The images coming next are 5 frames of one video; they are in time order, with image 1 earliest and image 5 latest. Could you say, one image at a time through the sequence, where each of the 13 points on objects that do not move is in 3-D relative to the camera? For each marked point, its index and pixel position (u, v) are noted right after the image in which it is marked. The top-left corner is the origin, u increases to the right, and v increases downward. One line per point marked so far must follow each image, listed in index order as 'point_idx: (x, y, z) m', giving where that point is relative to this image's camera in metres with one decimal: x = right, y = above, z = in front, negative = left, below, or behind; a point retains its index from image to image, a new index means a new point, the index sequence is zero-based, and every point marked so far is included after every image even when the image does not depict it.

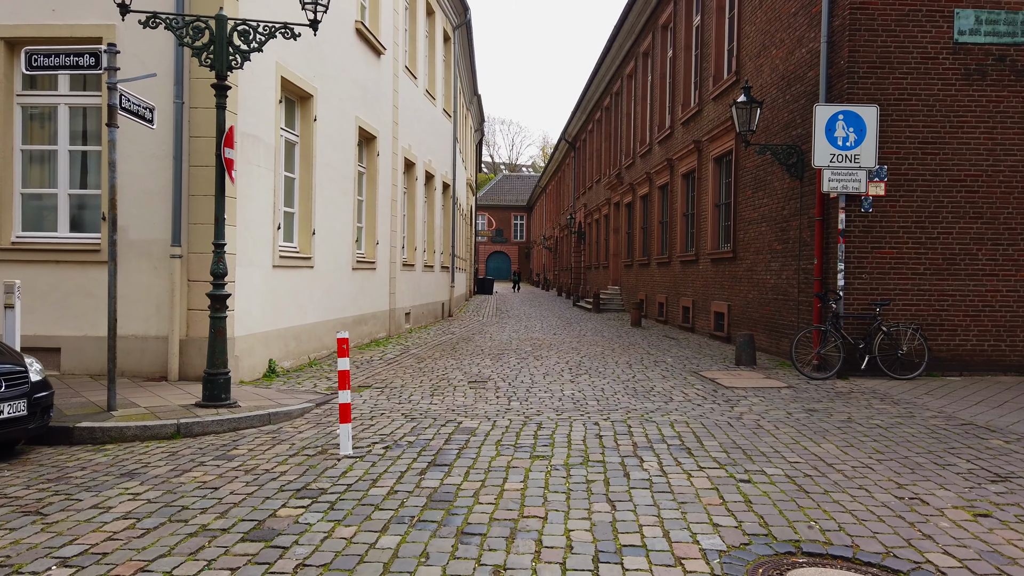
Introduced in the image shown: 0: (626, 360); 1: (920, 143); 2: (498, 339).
0: (+1.7, -1.1, +11.2) m
1: (+5.3, +1.9, +9.6) m
2: (-0.3, -1.0, +15.0) m
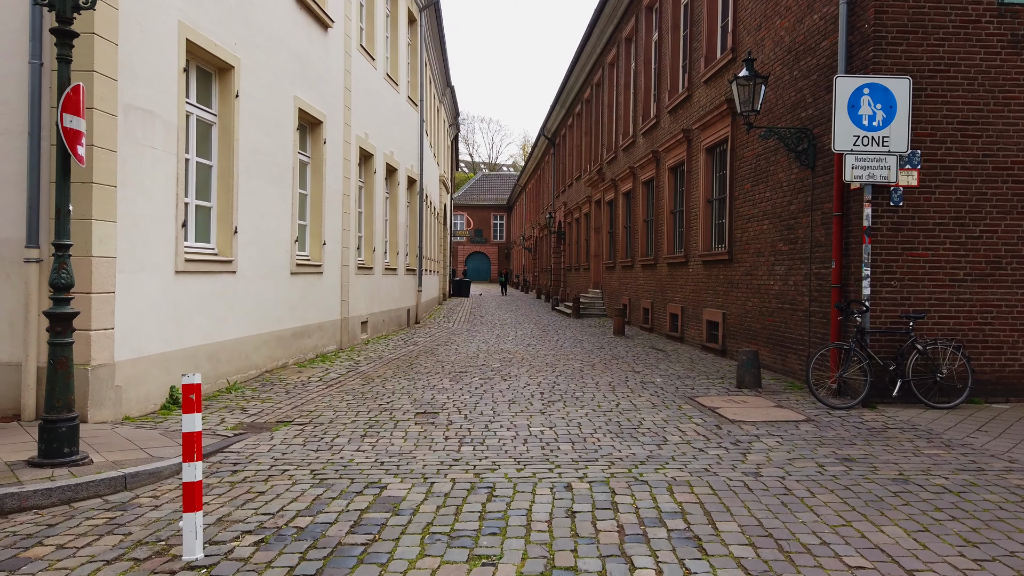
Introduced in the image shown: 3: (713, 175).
0: (+1.2, -1.2, +9.6) m
1: (+4.8, +1.8, +8.0) m
2: (-0.8, -1.2, +13.2) m
3: (+3.6, +2.0, +13.4) m
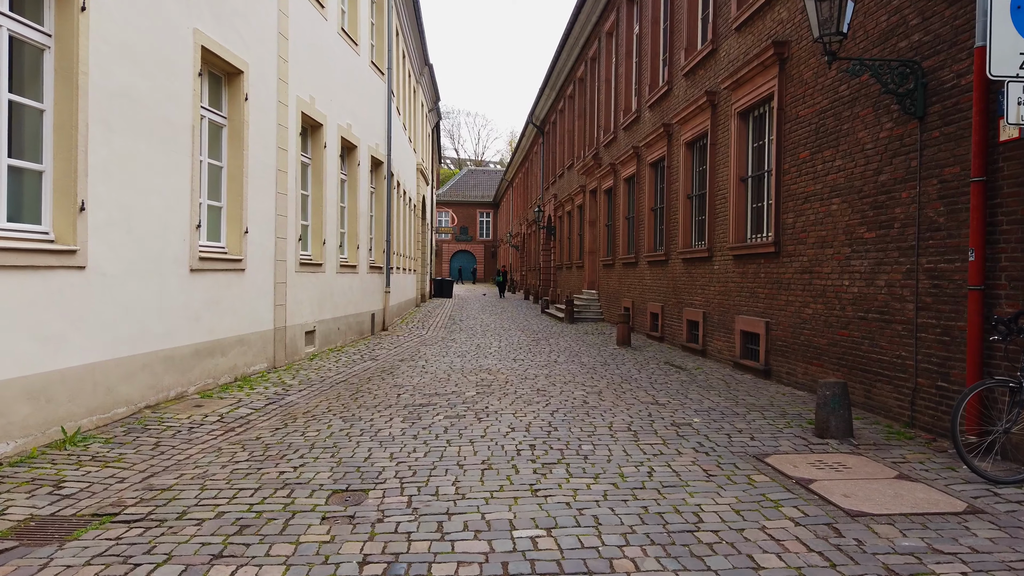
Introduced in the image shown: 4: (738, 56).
0: (+1.0, -1.2, +6.7) m
1: (+4.6, +1.8, +5.2) m
2: (-1.1, -1.2, +10.3) m
3: (+3.4, +2.0, +10.6) m
4: (+3.2, +3.3, +10.6) m
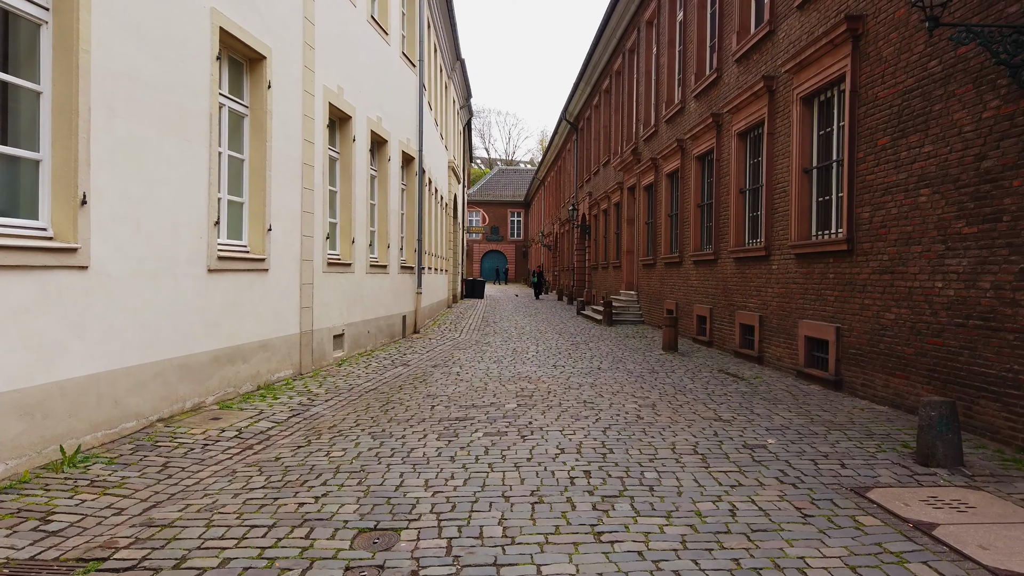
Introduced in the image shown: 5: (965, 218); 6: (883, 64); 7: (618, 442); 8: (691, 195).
0: (+1.4, -1.3, +5.9) m
1: (+5.0, +1.7, +4.2) m
2: (-0.6, -1.2, +9.6) m
3: (+3.9, +2.0, +9.7) m
4: (+3.8, +3.3, +9.7) m
5: (+3.9, +0.6, +6.3) m
6: (+3.8, +2.3, +7.7) m
7: (+0.9, -1.3, +6.1) m
8: (+3.6, +1.9, +14.9) m
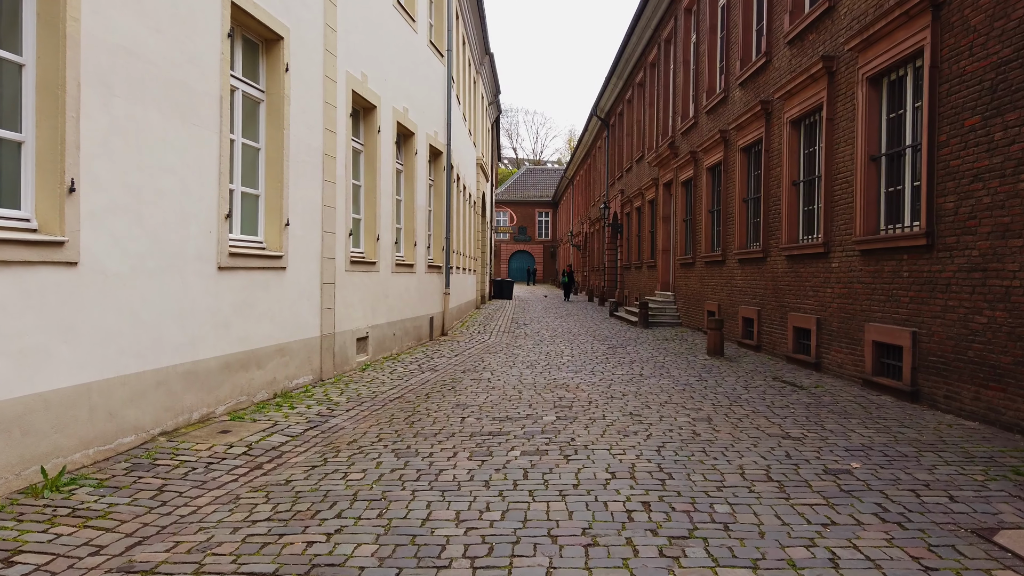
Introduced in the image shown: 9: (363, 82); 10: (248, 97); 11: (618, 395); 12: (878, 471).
0: (+1.7, -1.3, +5.1) m
1: (+5.2, +1.7, +3.3) m
2: (-0.1, -1.2, +8.9) m
3: (+4.3, +2.0, +8.7) m
4: (+4.2, +3.3, +8.8) m
5: (+4.2, +0.6, +5.4) m
6: (+4.2, +2.3, +6.8) m
7: (+1.2, -1.3, +5.3) m
8: (+4.2, +1.9, +14.0) m
9: (-2.1, +2.9, +10.6) m
10: (-2.8, +2.0, +7.8) m
11: (+1.2, -1.2, +8.4) m
12: (+2.5, -1.2, +5.1) m
